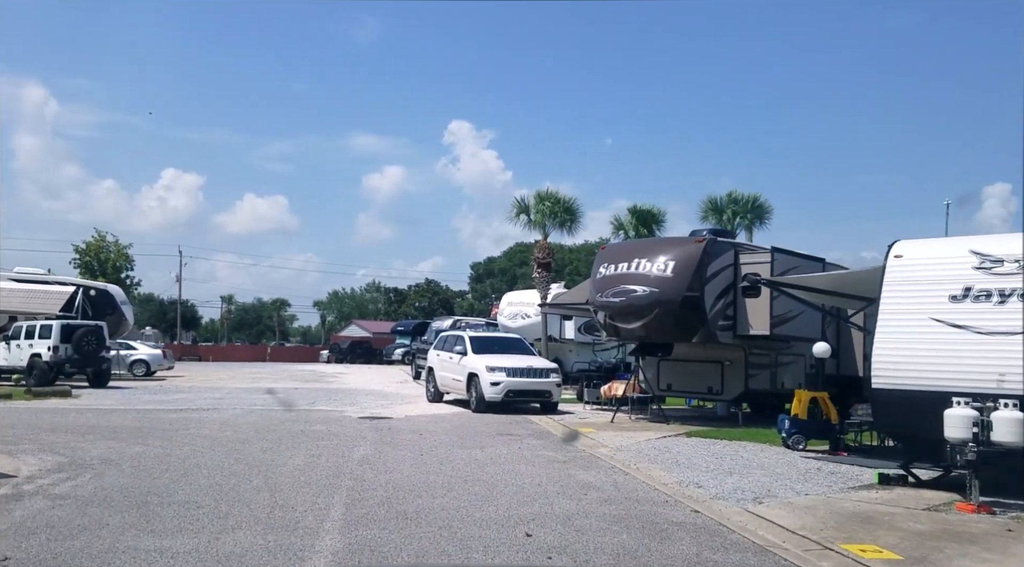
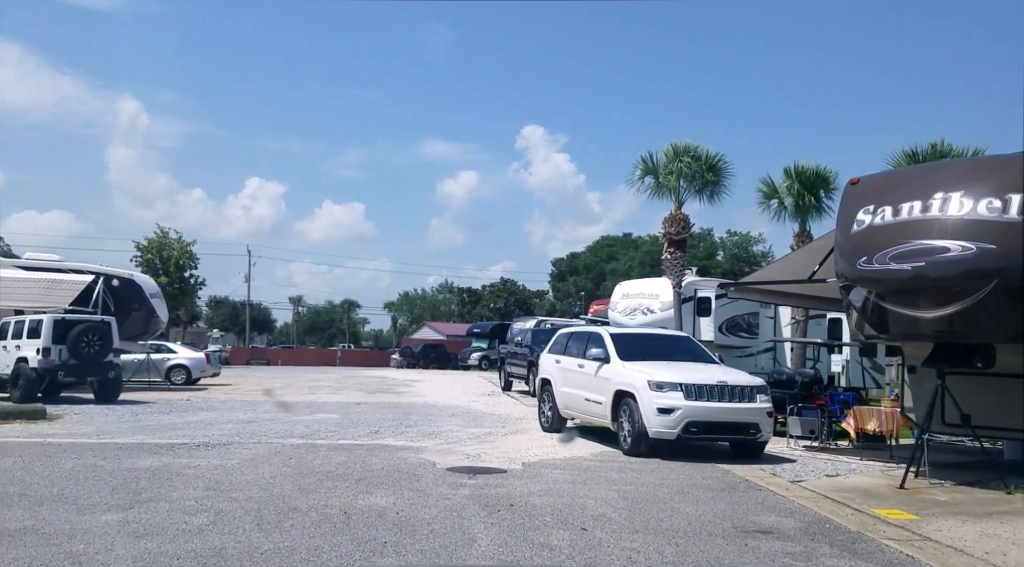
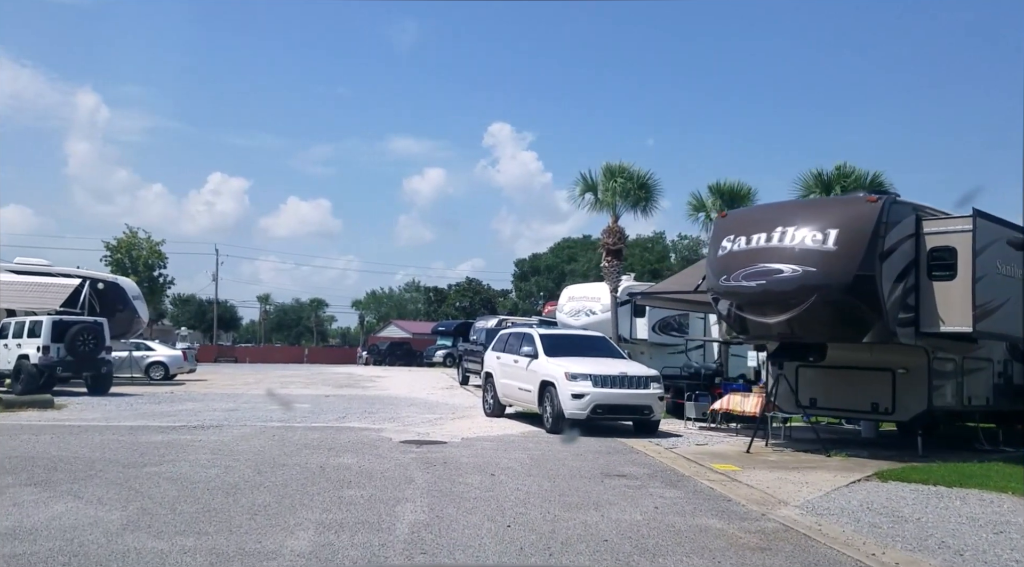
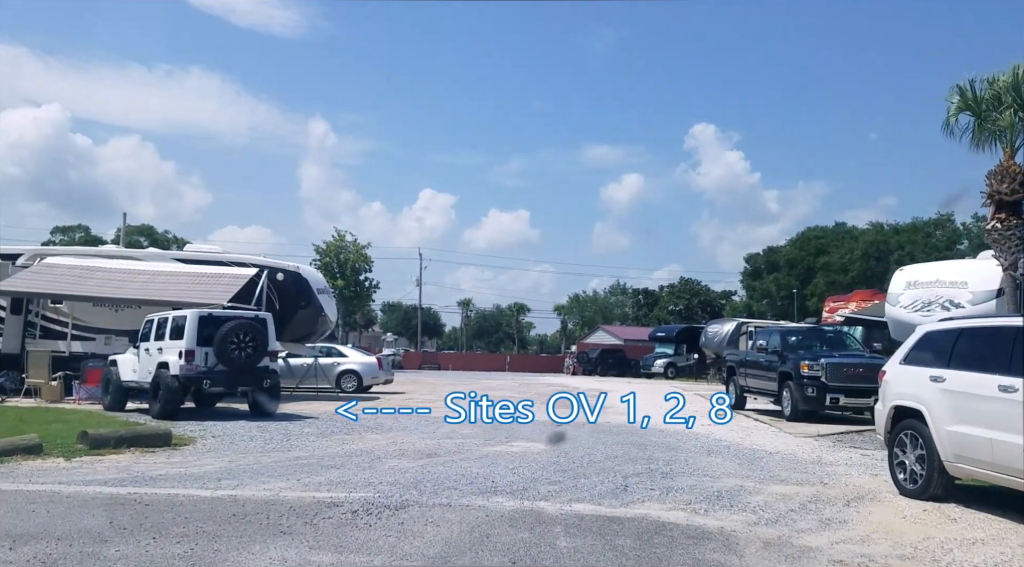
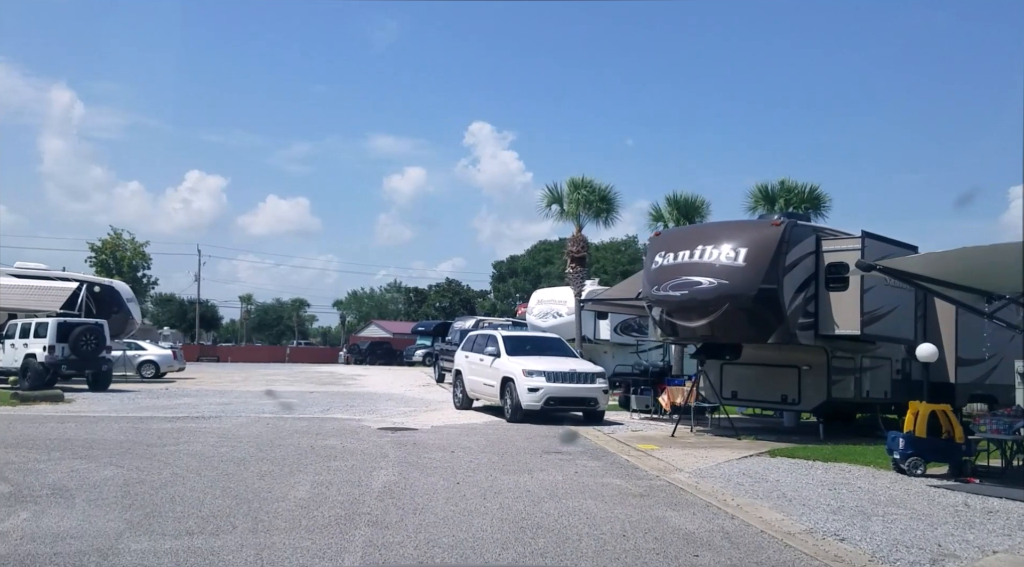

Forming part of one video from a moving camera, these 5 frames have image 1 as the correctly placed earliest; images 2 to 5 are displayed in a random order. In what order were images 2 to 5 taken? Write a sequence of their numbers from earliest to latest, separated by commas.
5, 3, 2, 4
